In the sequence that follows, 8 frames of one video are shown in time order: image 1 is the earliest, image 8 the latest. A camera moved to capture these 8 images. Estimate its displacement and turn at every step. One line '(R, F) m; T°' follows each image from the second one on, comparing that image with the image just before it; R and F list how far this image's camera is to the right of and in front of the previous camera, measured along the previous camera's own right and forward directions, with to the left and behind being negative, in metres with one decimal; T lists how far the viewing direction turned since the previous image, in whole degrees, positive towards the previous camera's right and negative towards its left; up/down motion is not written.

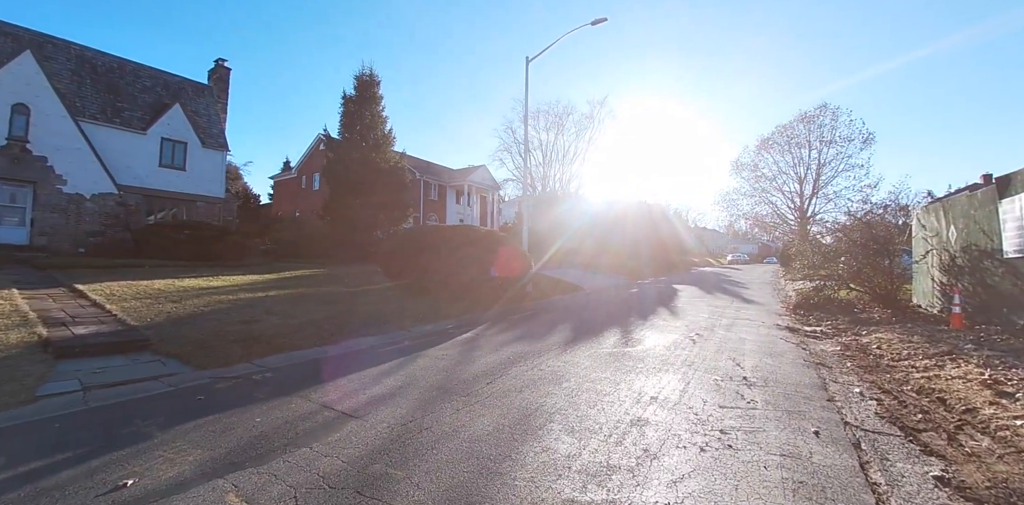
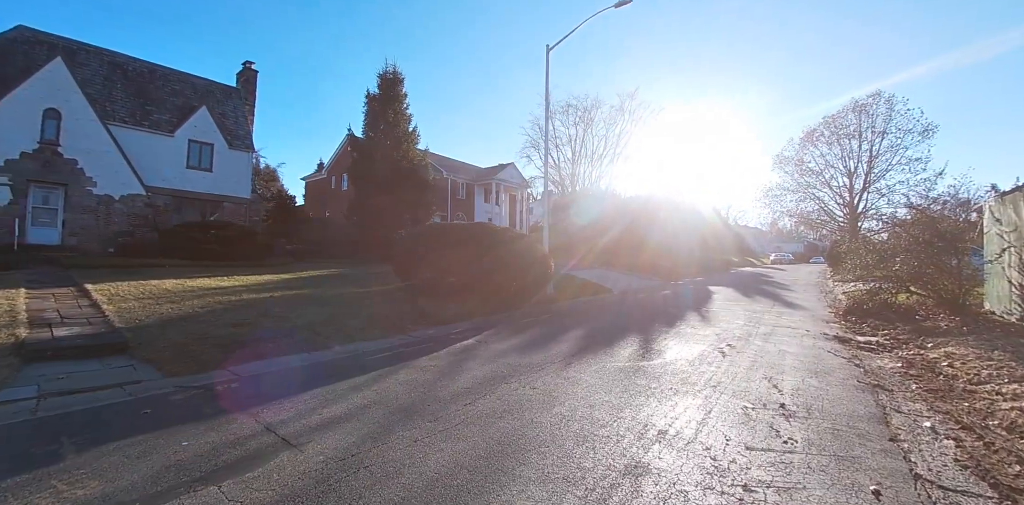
(+0.5, +0.8) m; -4°
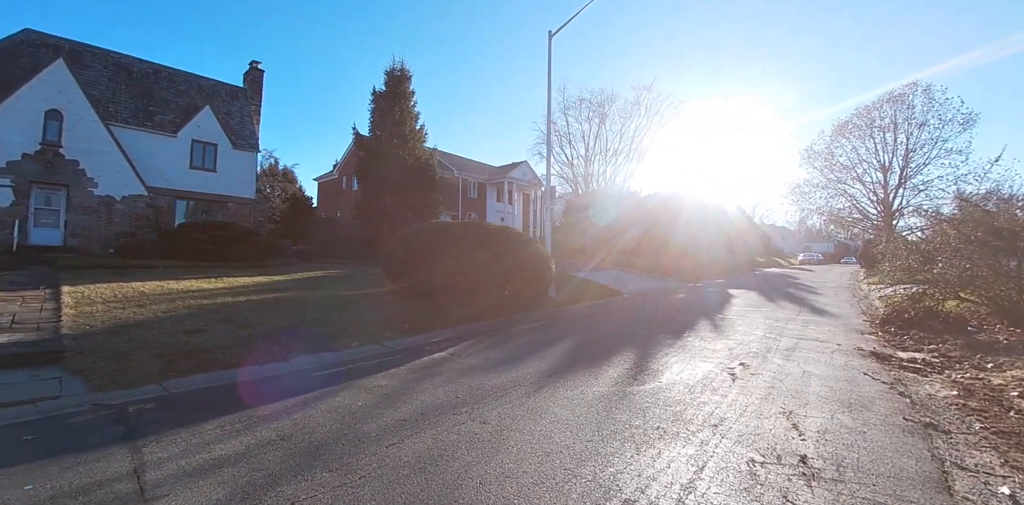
(+0.6, +0.9) m; -3°
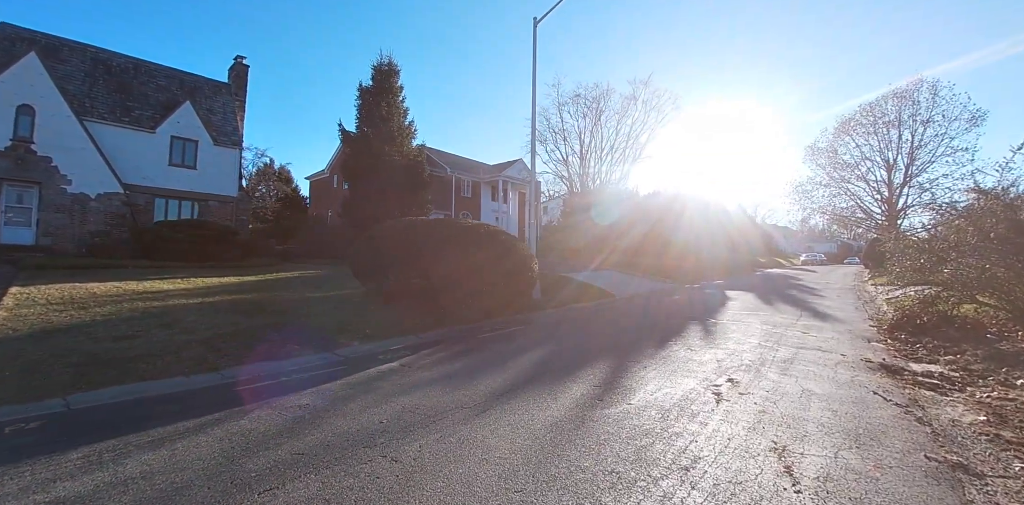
(+0.6, +0.7) m; 0°
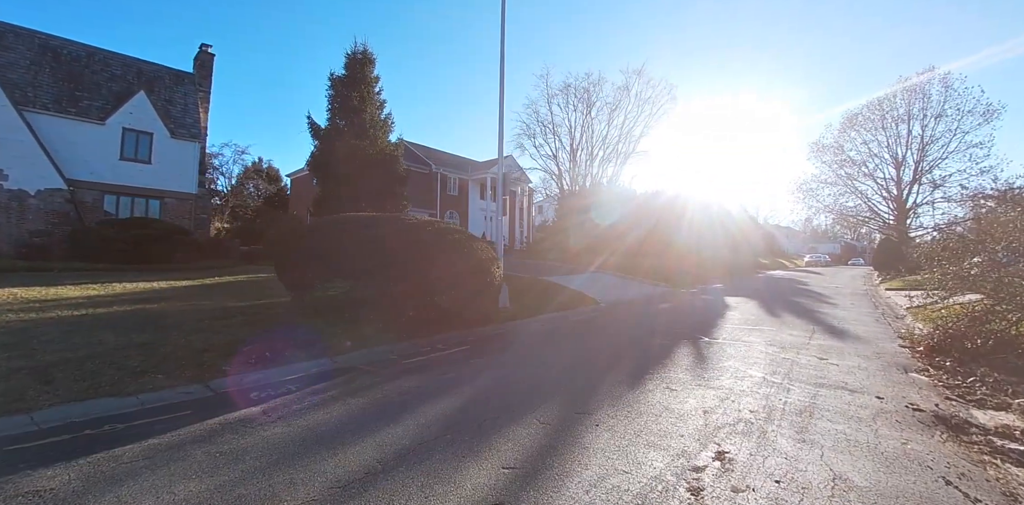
(+0.9, +1.5) m; 0°
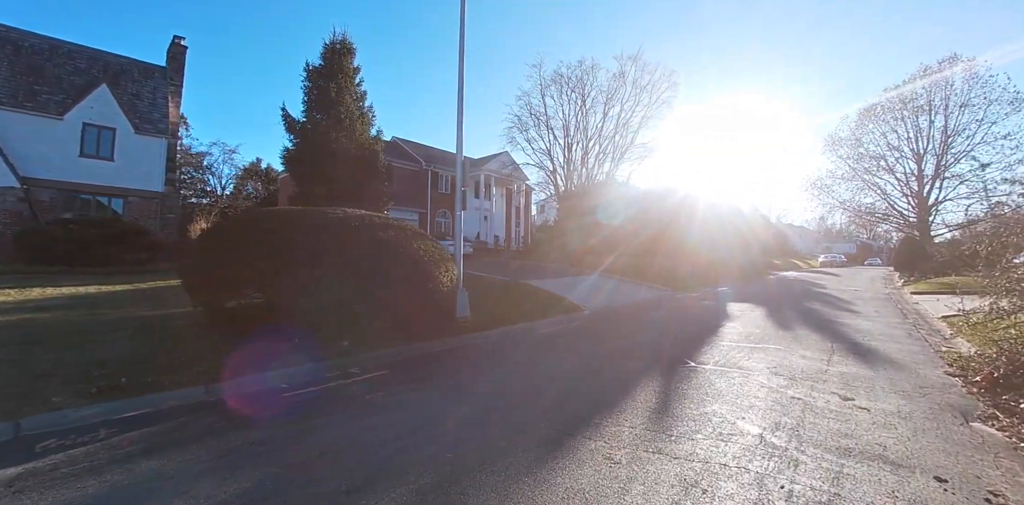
(+1.0, +1.4) m; -1°
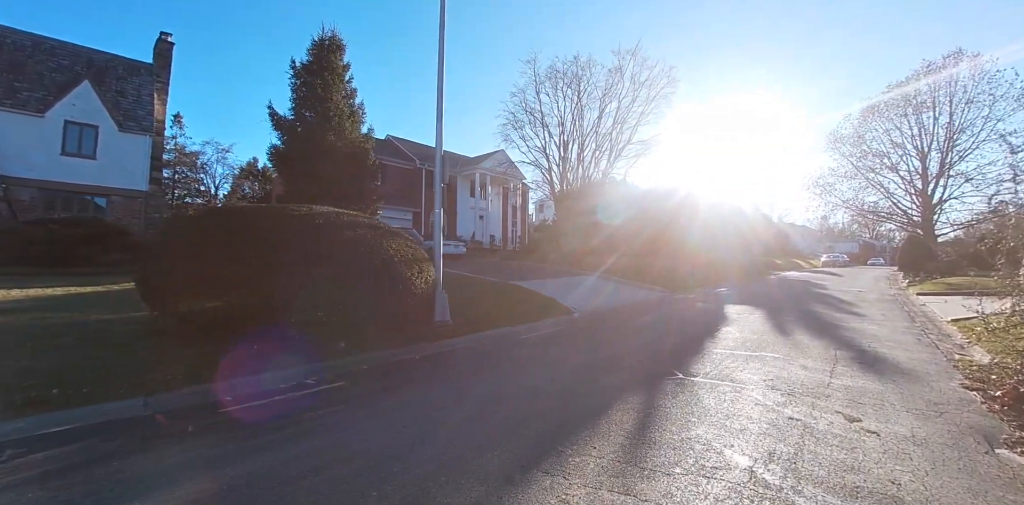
(+0.4, +0.5) m; 0°
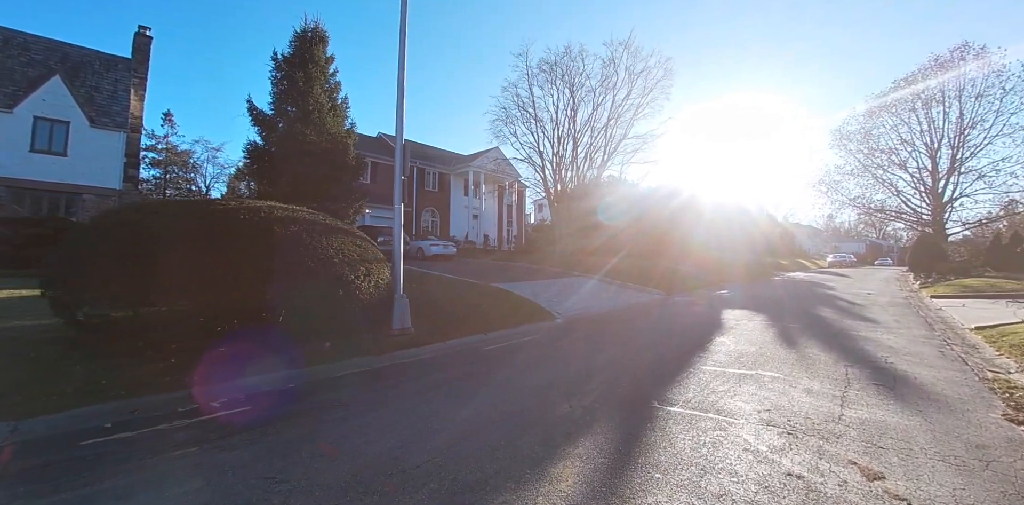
(+0.6, +0.8) m; -1°
